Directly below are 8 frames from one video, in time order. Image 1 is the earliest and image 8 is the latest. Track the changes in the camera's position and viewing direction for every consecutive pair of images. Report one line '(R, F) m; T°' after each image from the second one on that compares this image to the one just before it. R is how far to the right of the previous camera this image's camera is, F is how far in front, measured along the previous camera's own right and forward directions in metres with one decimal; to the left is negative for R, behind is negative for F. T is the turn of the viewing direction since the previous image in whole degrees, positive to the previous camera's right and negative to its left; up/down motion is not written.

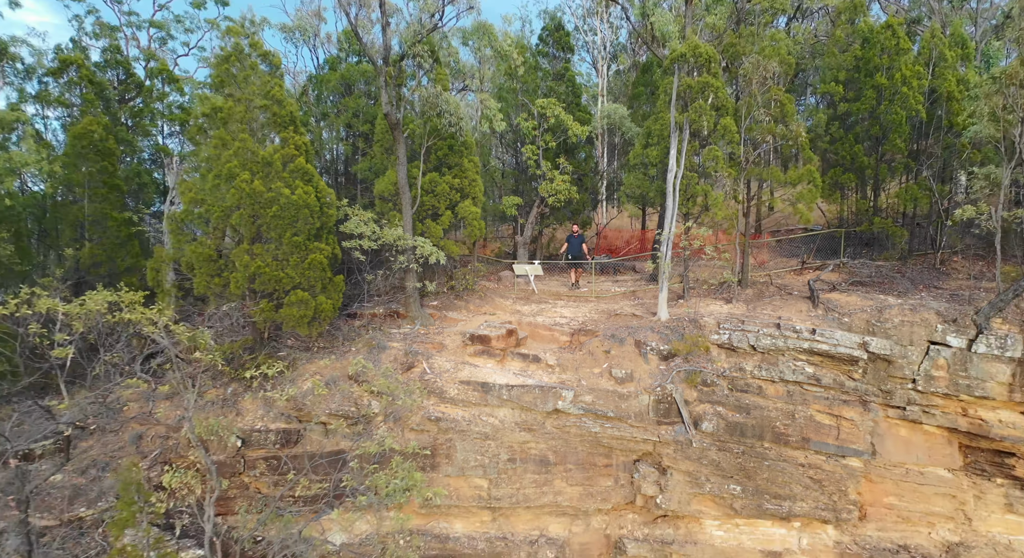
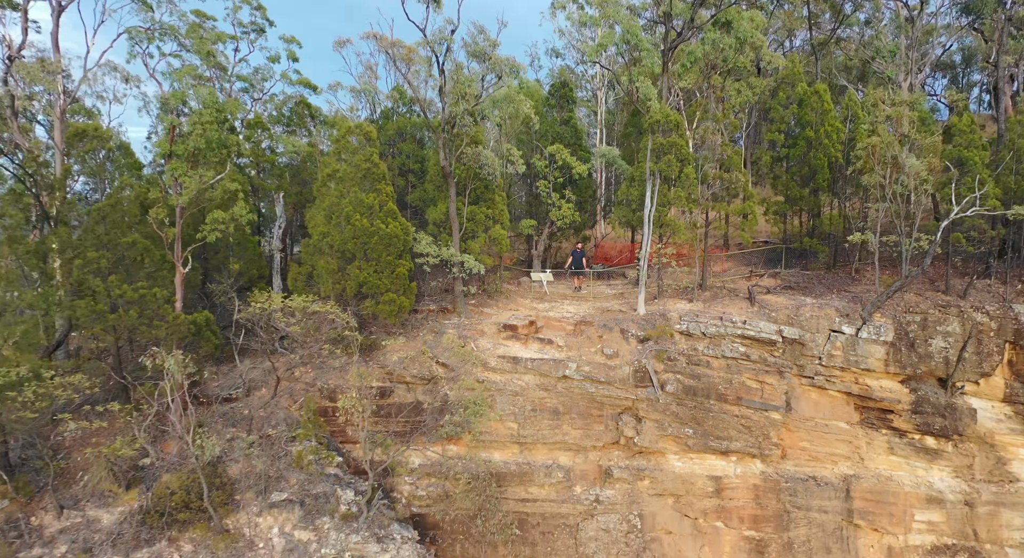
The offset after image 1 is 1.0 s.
(-0.4, -3.2) m; 0°
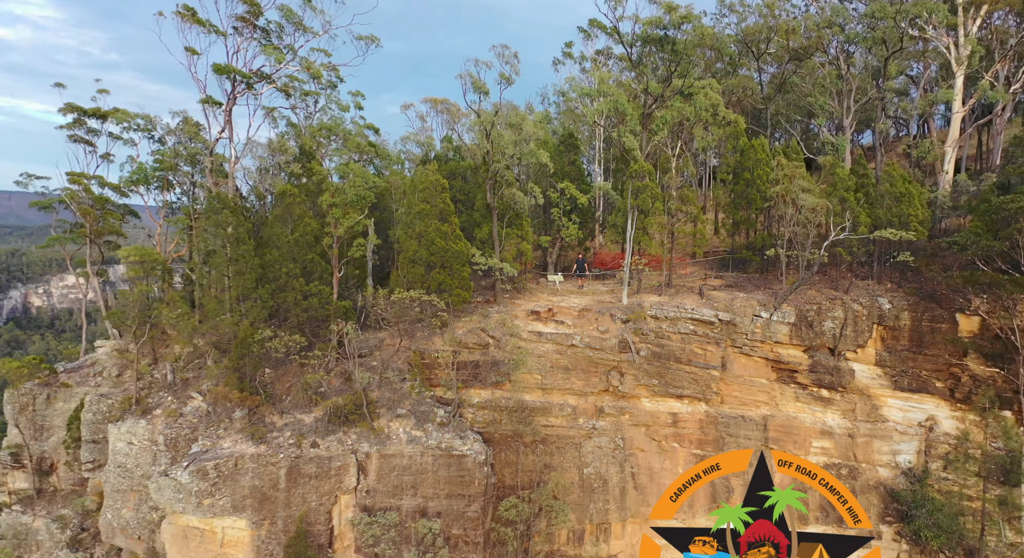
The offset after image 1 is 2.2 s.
(-0.7, -5.3) m; 0°
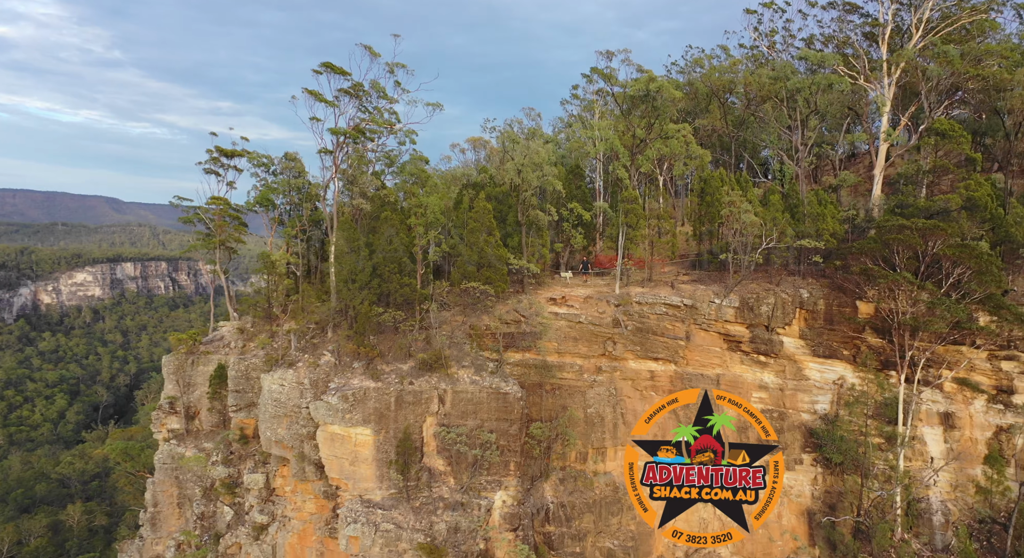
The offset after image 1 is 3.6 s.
(-0.9, -6.4) m; 0°
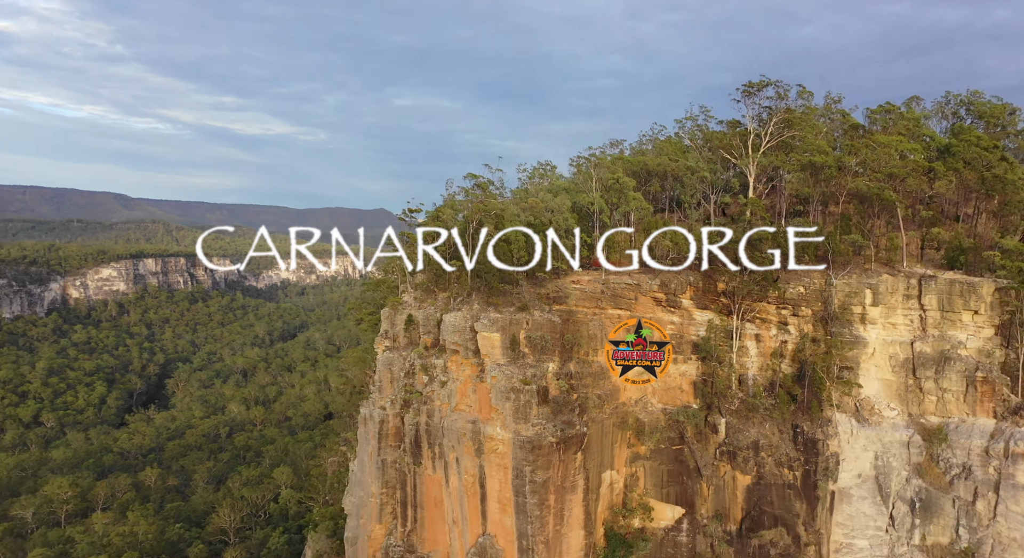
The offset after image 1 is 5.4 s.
(-3.2, -25.6) m; 0°
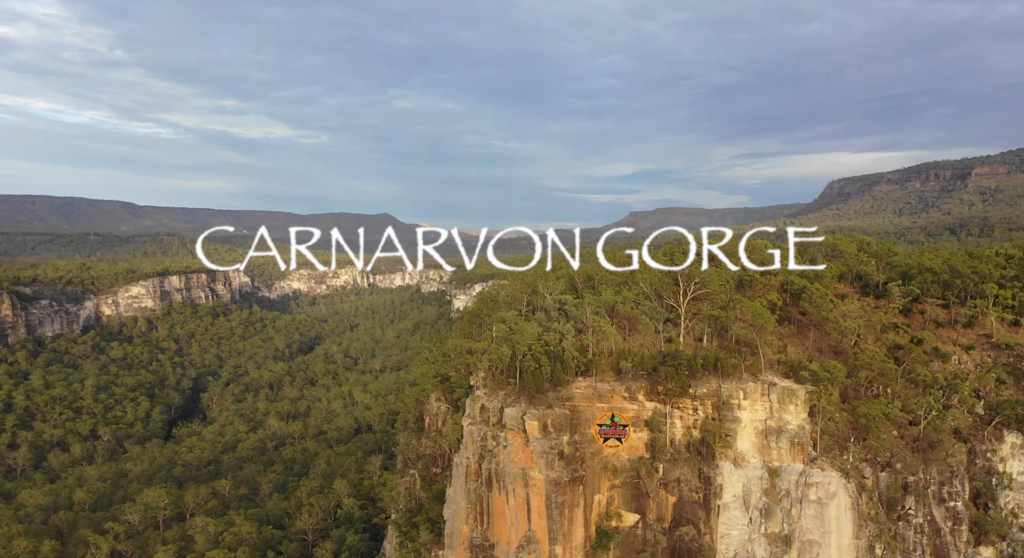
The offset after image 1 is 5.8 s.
(-4.0, -36.8) m; 0°
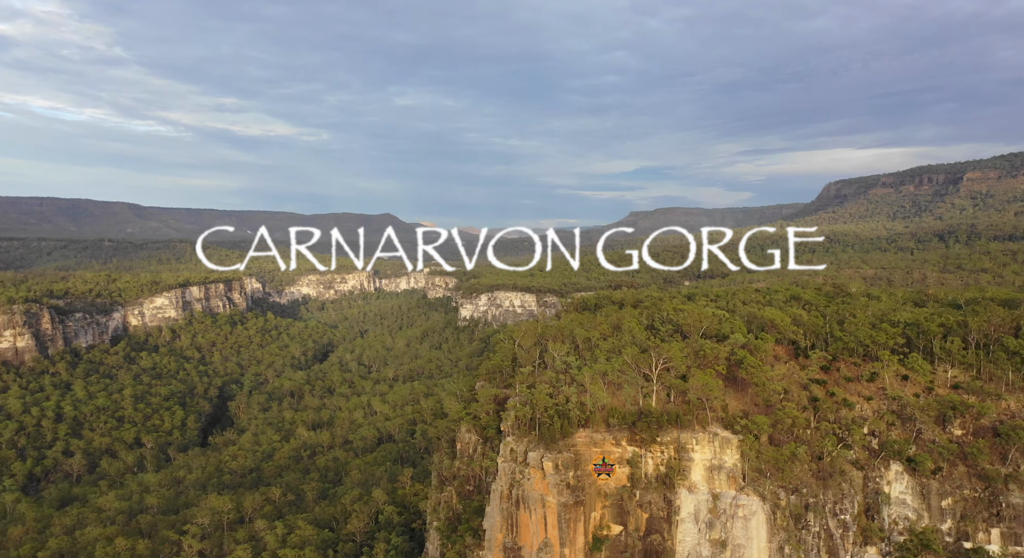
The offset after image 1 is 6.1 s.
(-4.3, -35.2) m; 0°
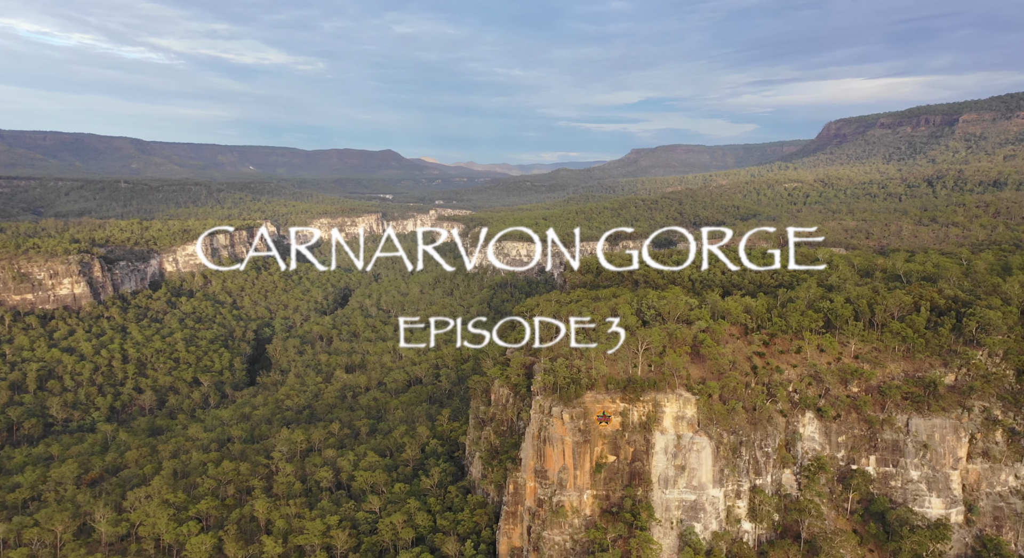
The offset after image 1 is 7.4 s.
(-8.5, -47.6) m; 0°
